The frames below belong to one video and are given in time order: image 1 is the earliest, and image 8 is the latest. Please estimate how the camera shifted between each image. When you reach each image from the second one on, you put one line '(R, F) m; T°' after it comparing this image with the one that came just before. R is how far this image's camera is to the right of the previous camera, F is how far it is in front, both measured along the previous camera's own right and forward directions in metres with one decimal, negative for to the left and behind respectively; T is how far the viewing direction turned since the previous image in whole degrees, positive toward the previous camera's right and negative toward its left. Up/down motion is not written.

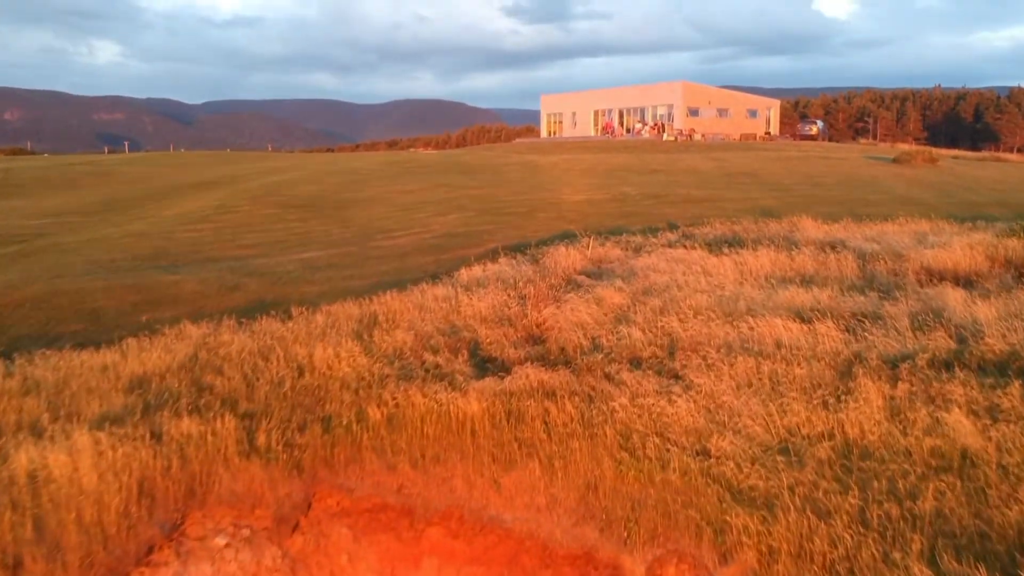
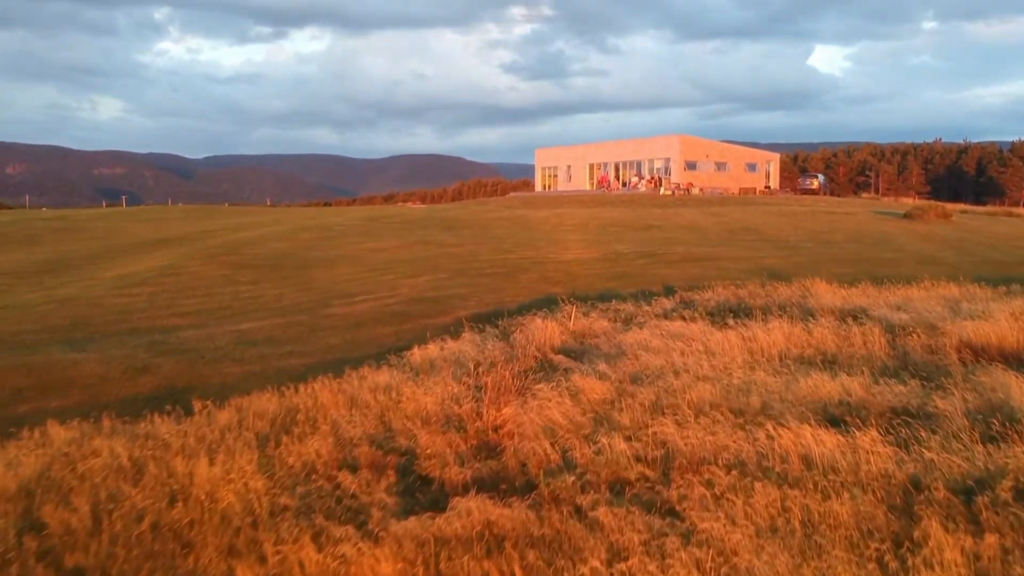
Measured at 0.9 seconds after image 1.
(+0.3, +2.2) m; 0°
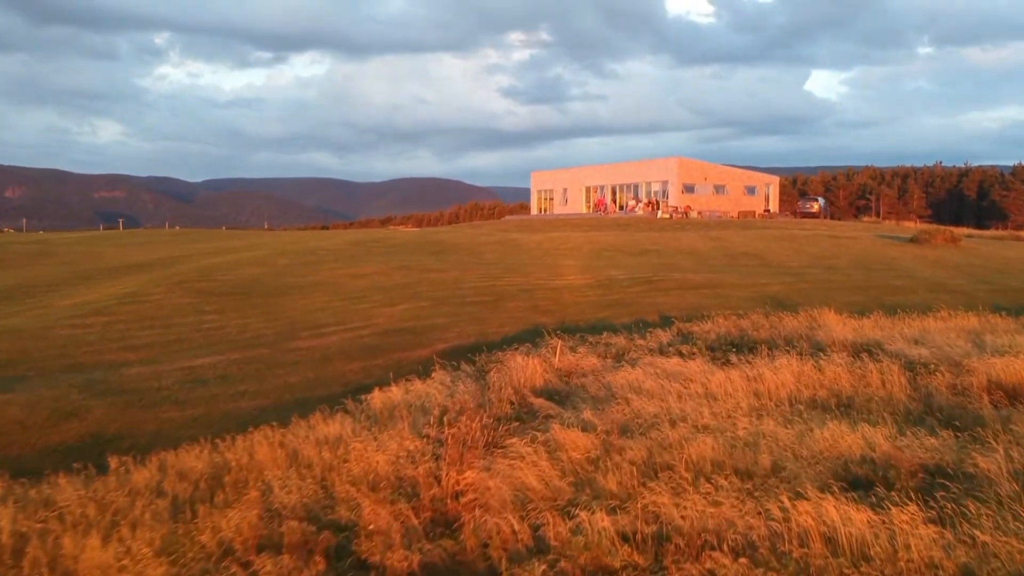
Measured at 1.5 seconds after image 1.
(+0.2, +1.3) m; 0°
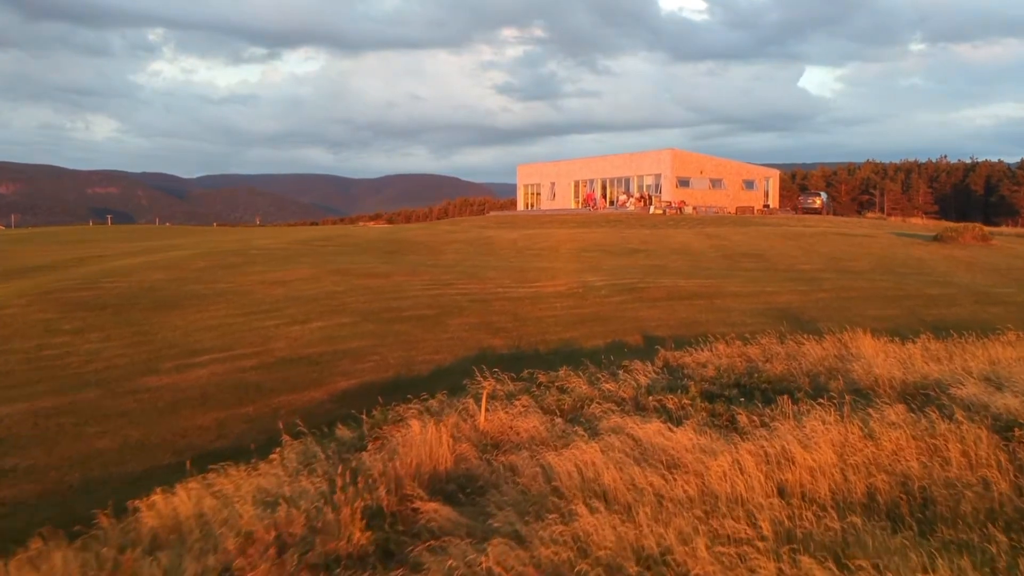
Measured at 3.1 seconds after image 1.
(+0.7, +3.7) m; 0°
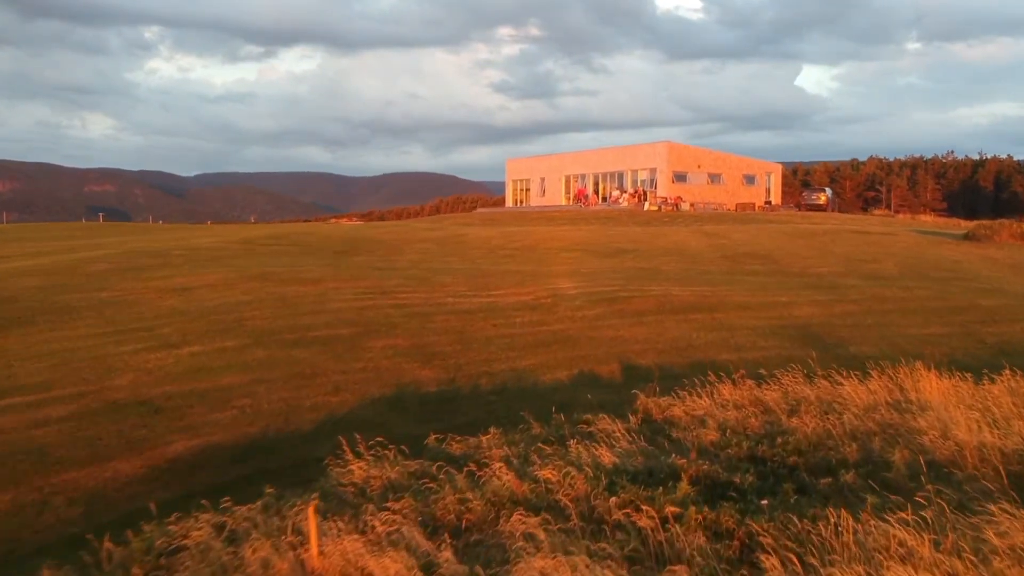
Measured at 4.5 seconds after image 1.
(+0.6, +3.3) m; 0°
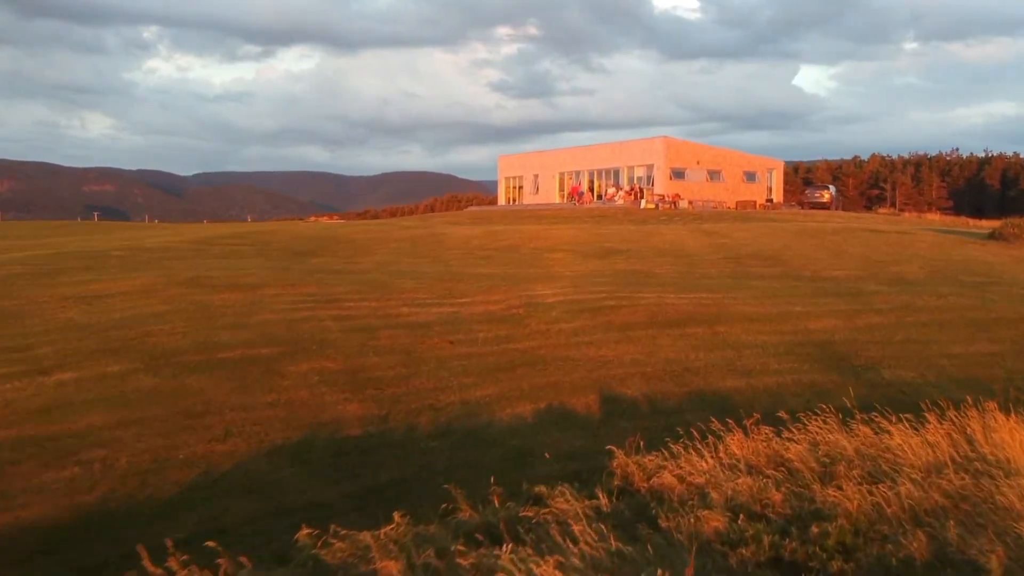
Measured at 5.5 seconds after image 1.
(+0.4, +2.1) m; 0°
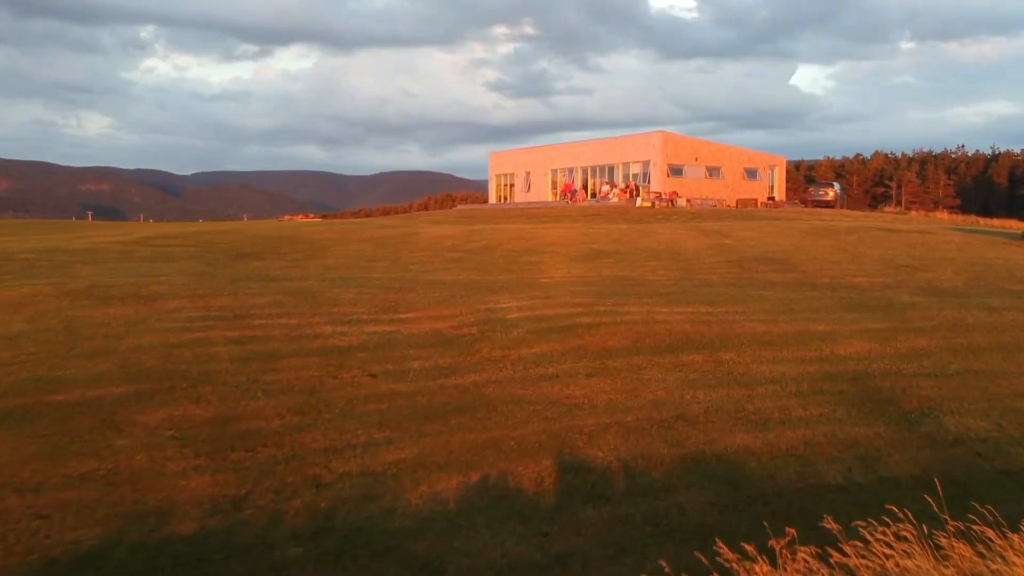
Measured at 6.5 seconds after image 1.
(+0.4, +2.4) m; 0°
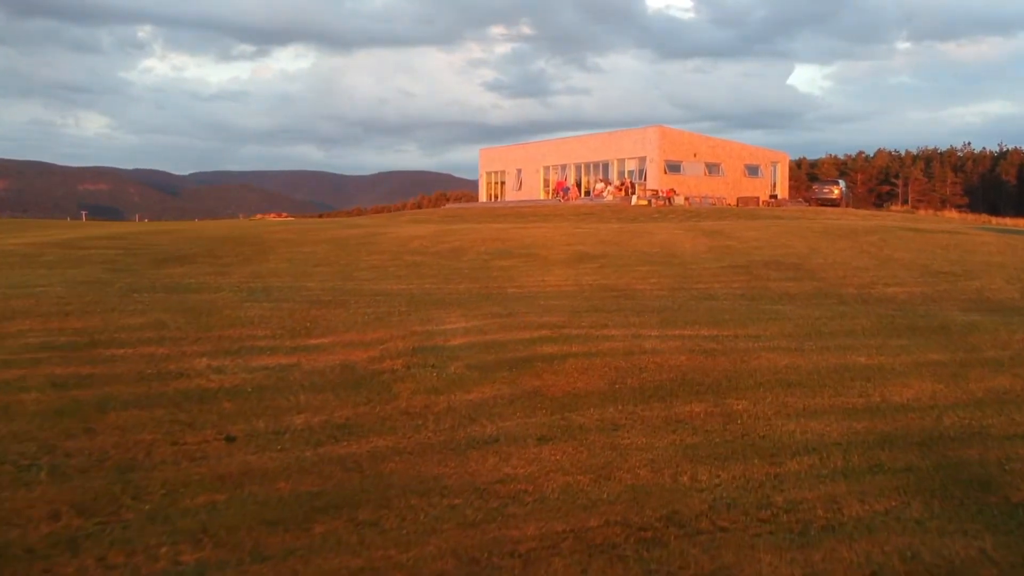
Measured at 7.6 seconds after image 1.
(+0.4, +2.4) m; 0°
